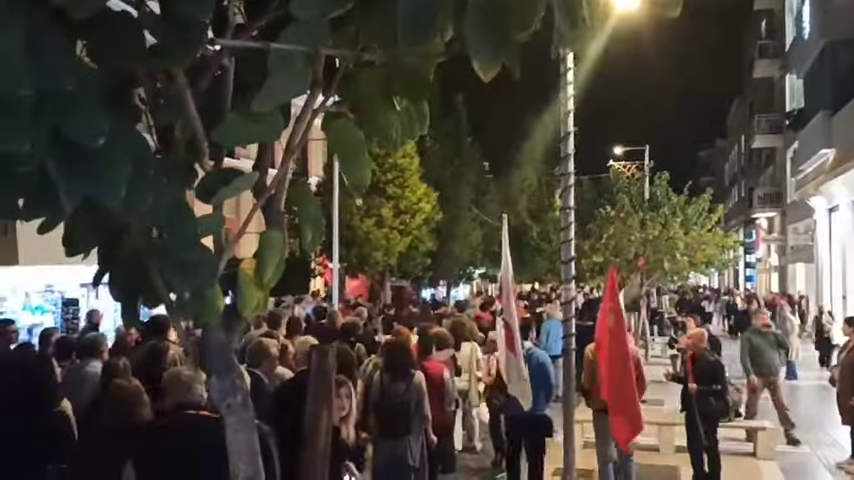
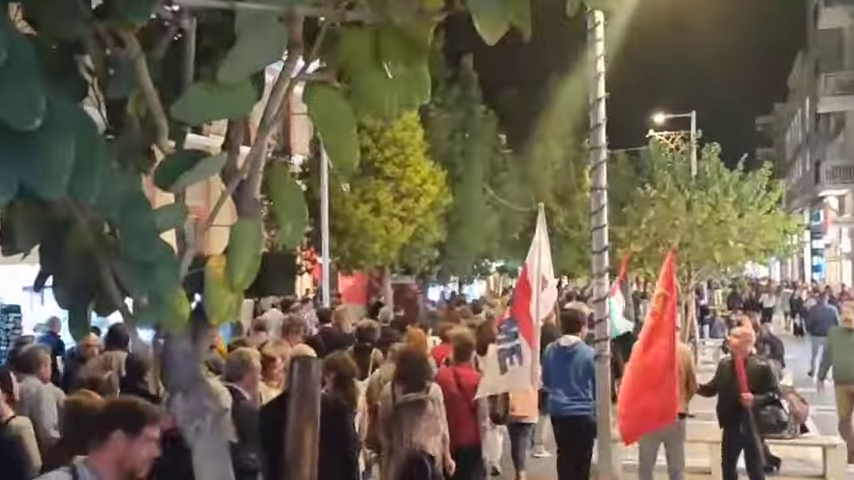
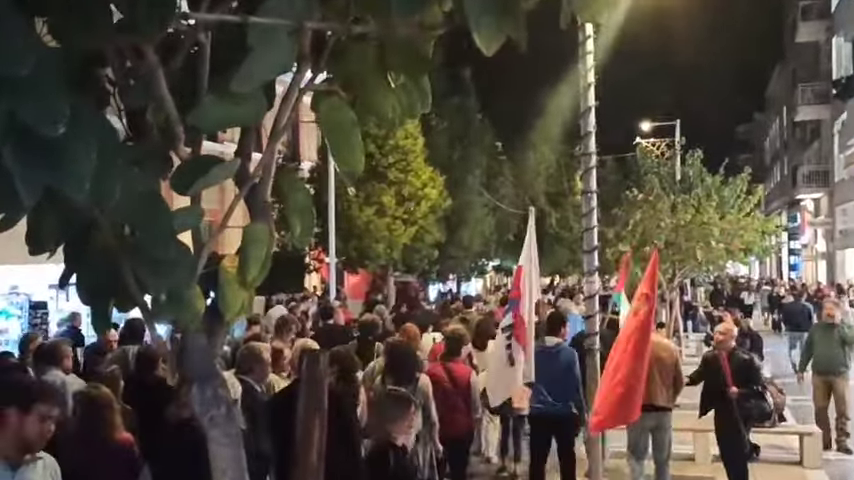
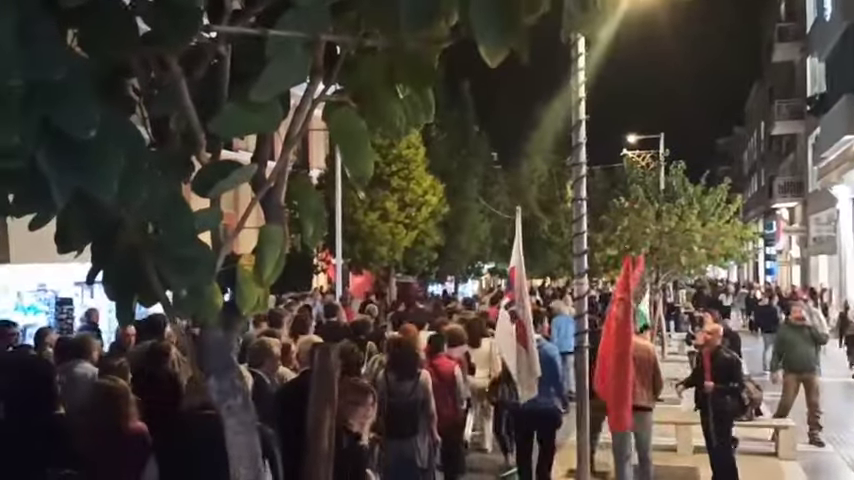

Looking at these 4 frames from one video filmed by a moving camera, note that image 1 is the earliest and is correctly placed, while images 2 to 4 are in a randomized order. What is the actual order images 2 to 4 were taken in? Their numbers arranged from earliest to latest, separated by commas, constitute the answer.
4, 3, 2
